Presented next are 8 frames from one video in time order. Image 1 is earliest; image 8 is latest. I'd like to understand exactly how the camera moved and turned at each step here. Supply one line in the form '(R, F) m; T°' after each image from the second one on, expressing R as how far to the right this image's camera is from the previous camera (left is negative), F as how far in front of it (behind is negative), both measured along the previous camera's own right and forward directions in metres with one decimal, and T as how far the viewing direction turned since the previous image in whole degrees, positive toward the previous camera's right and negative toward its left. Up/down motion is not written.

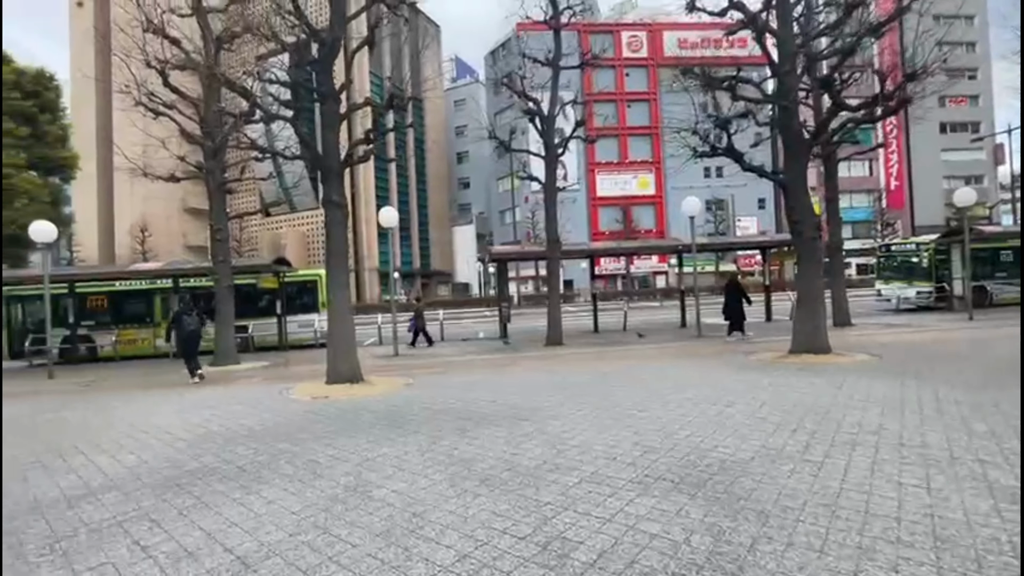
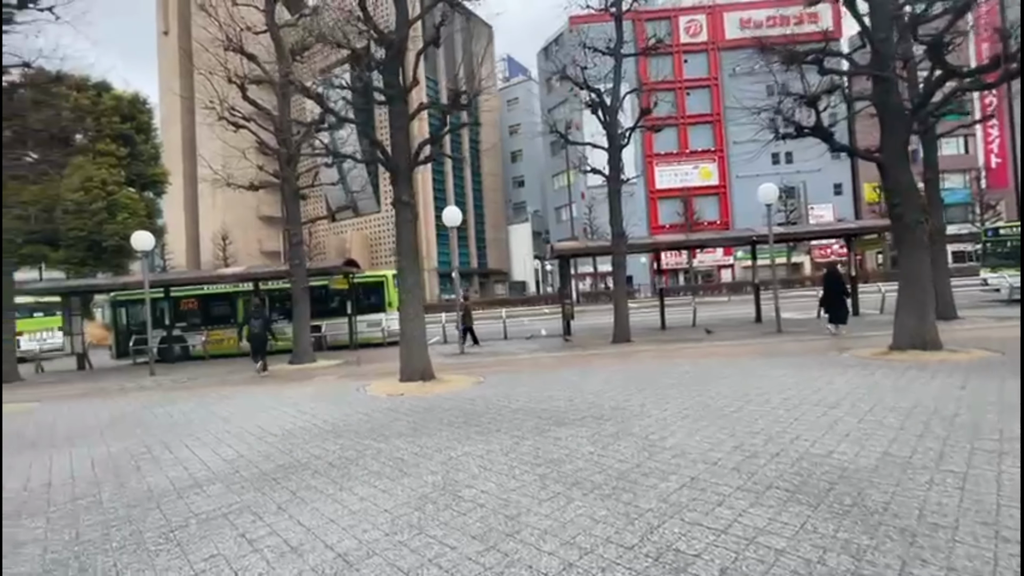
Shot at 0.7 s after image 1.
(-0.3, +0.2) m; -7°
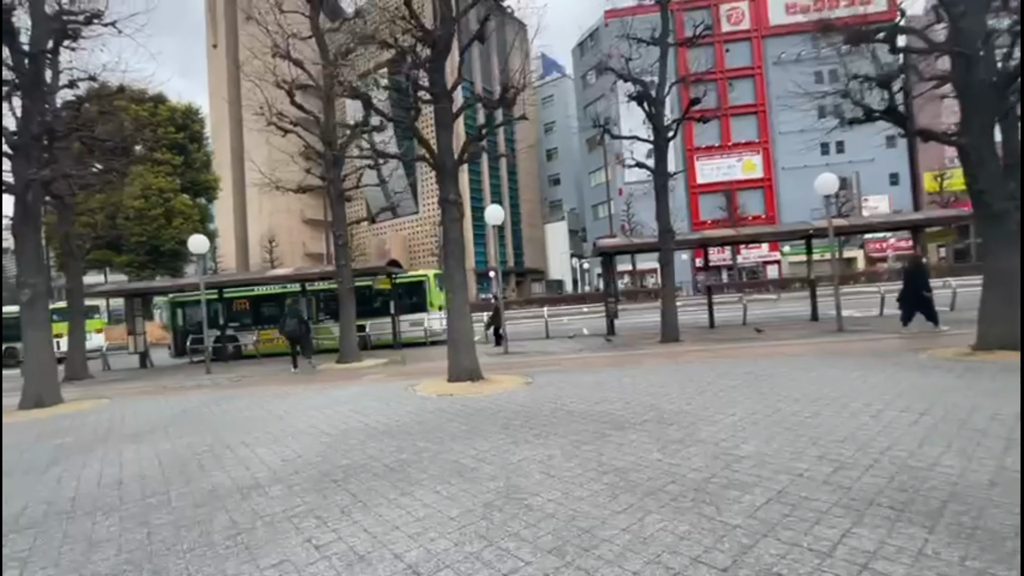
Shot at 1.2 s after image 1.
(-0.3, +0.2) m; -4°
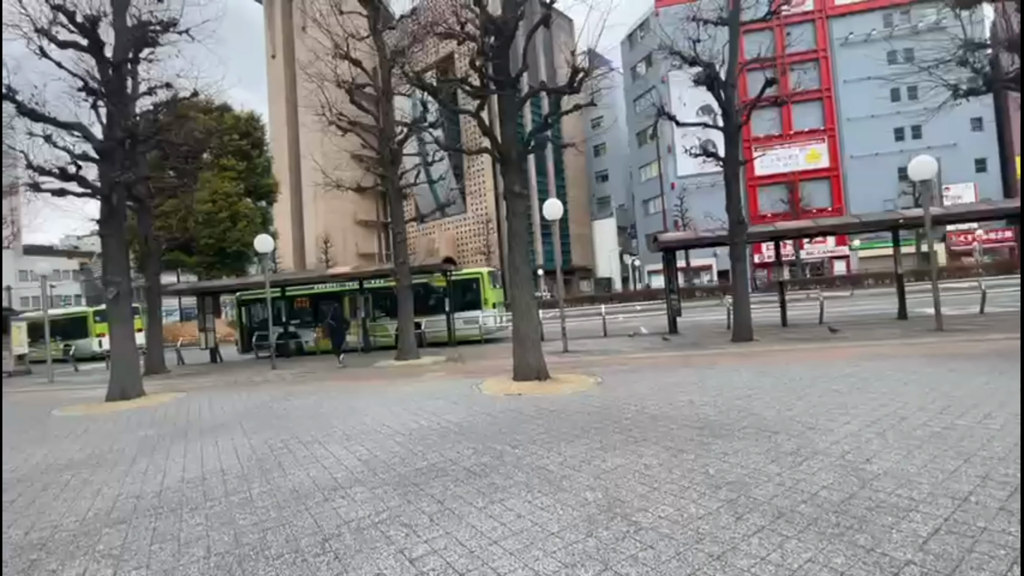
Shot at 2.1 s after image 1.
(-0.5, +0.4) m; -5°
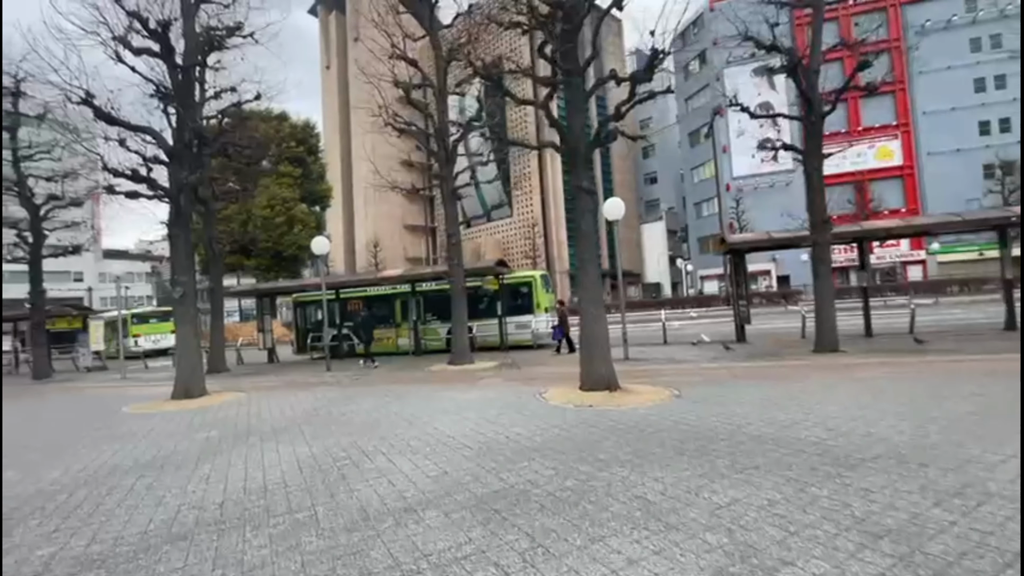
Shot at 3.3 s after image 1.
(-0.5, +0.6) m; -5°
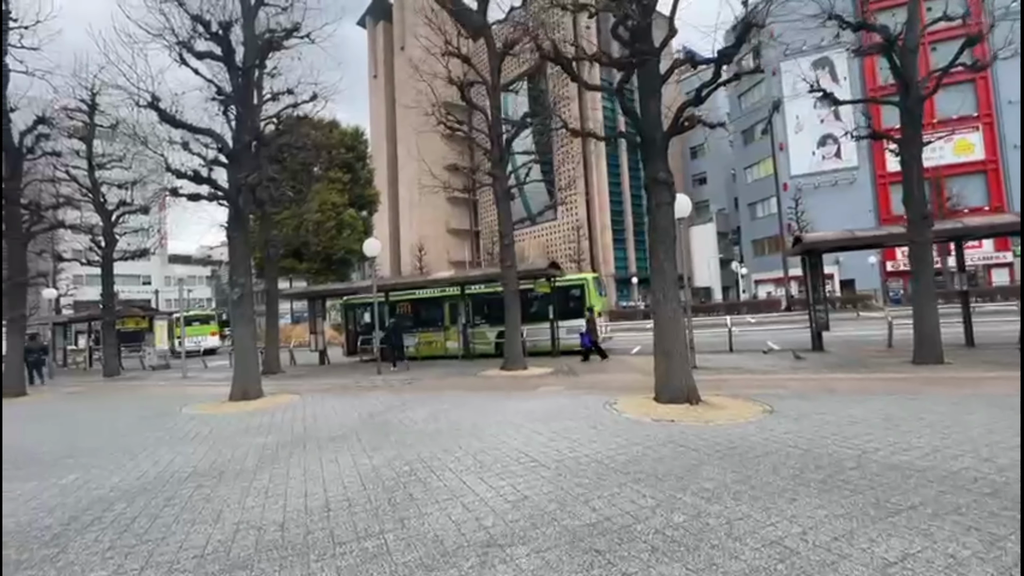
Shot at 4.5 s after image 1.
(-0.5, +0.7) m; -5°
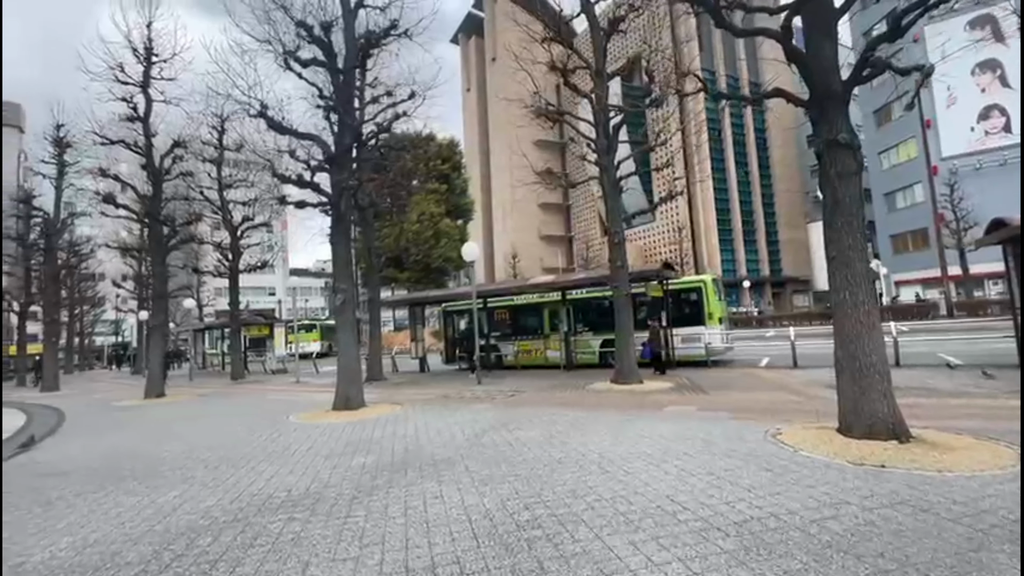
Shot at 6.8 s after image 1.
(-0.6, +1.4) m; -11°
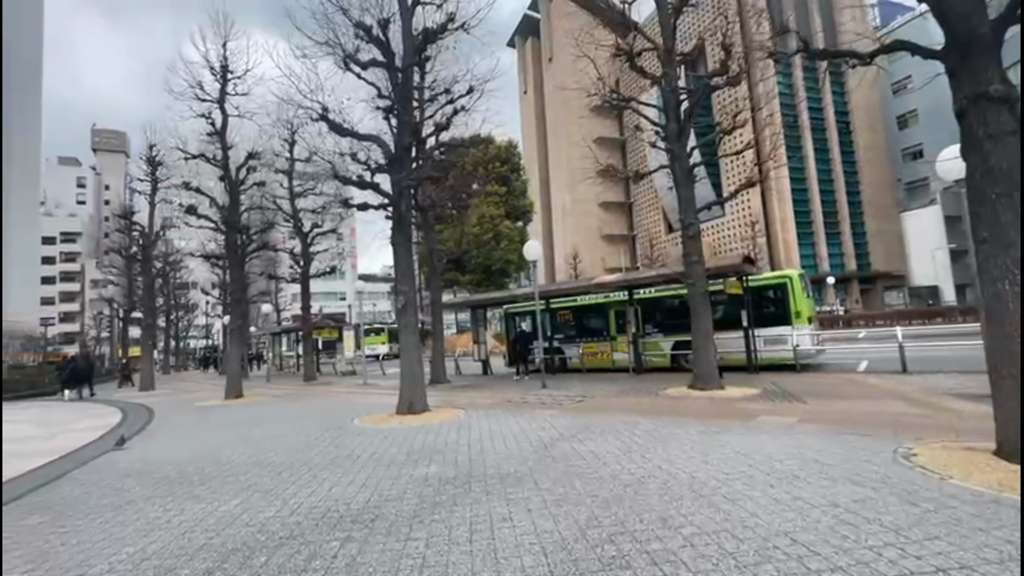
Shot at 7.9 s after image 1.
(-0.1, +0.7) m; -7°
